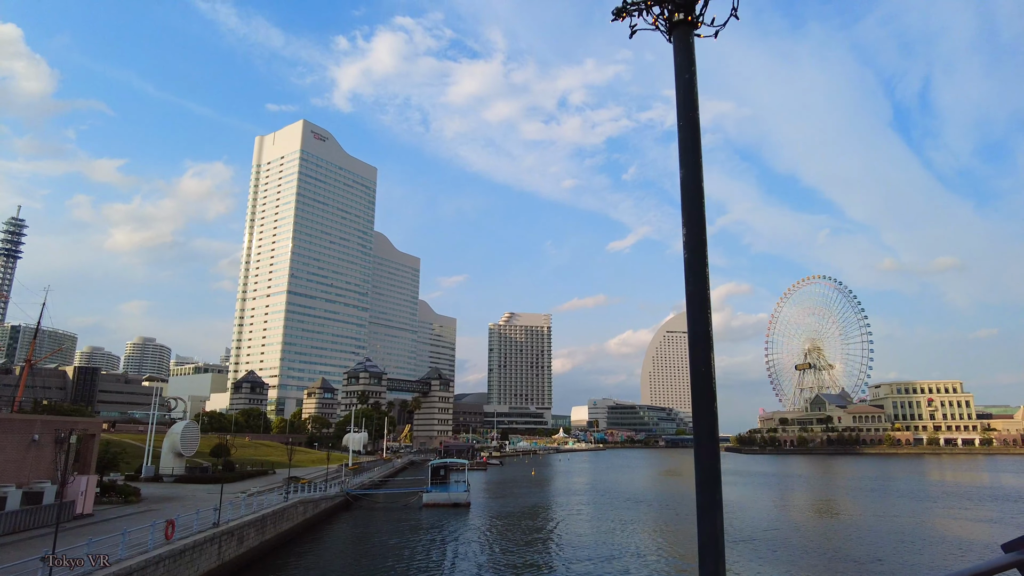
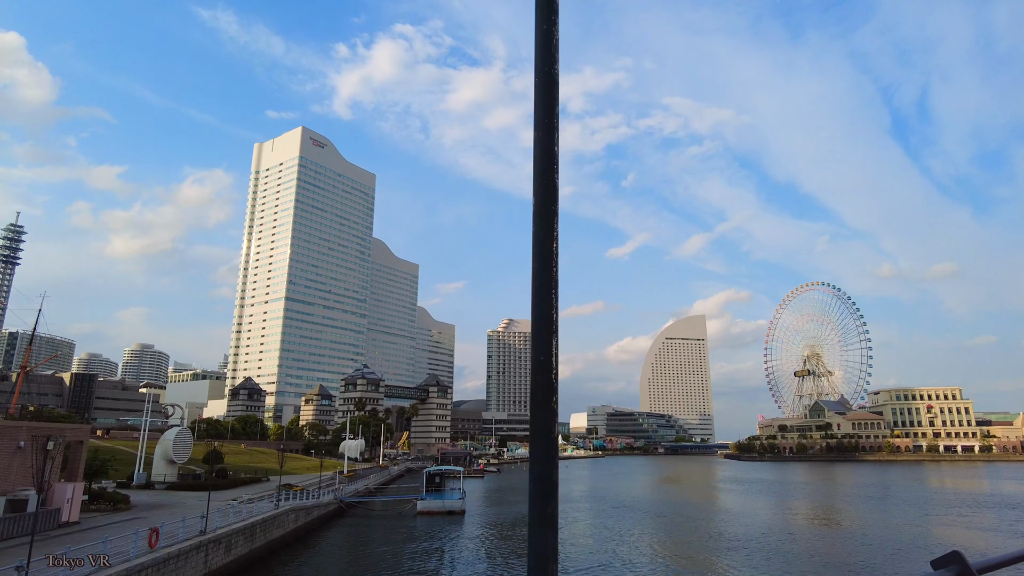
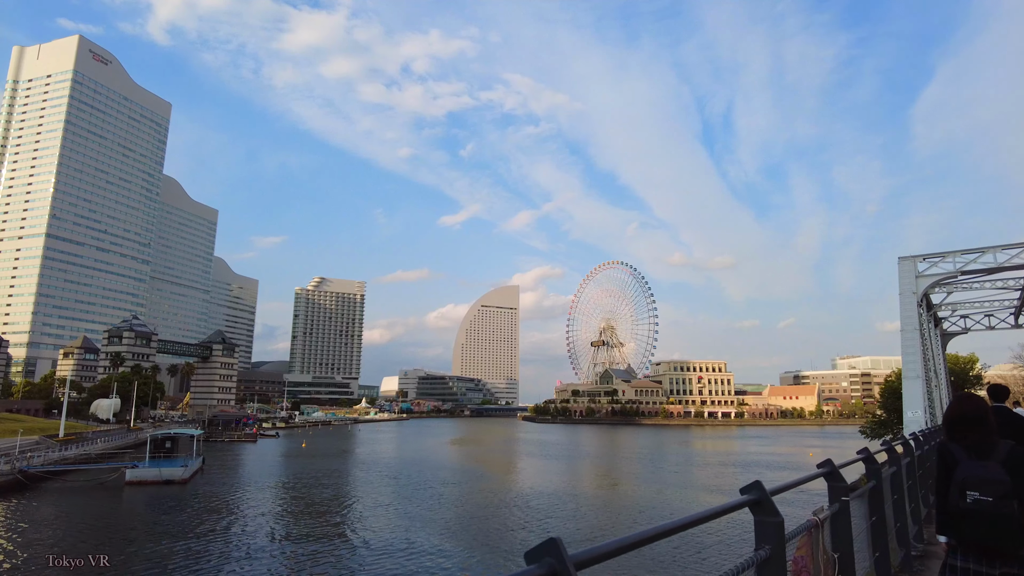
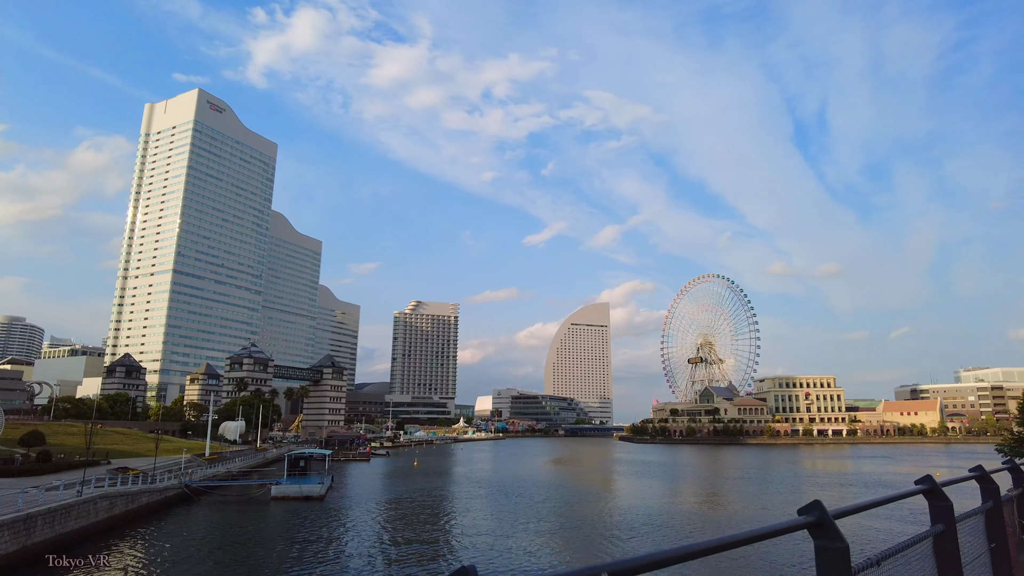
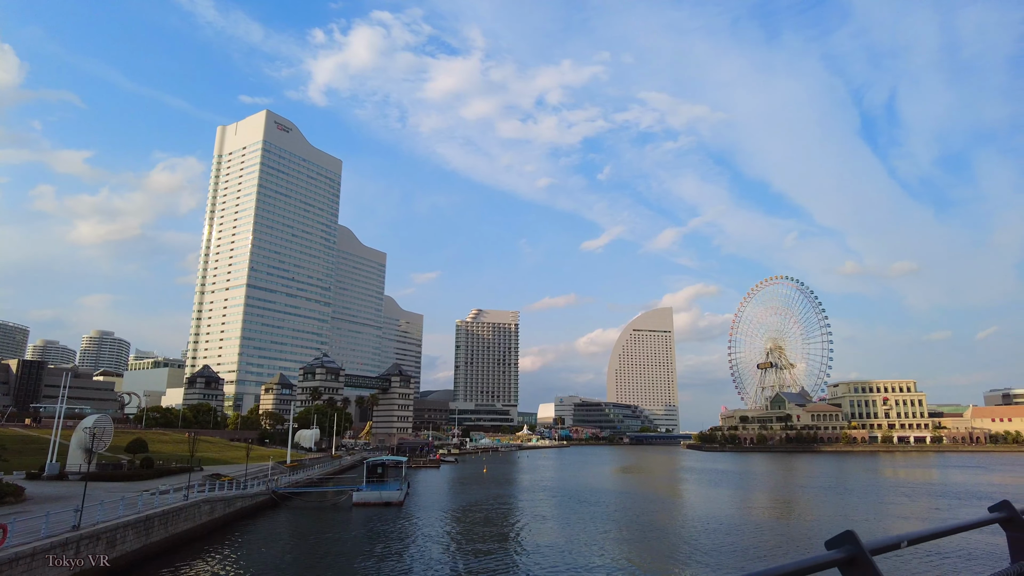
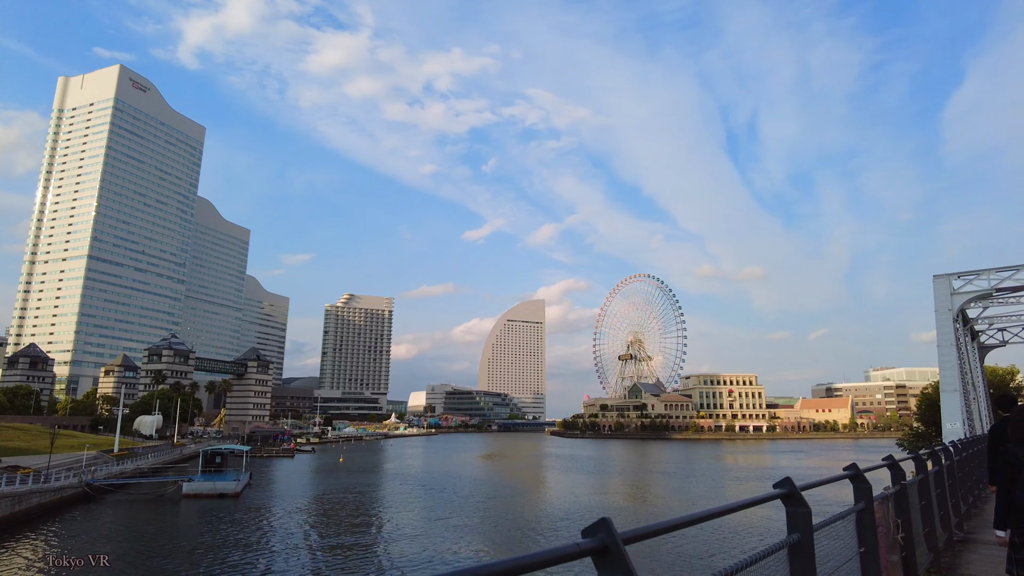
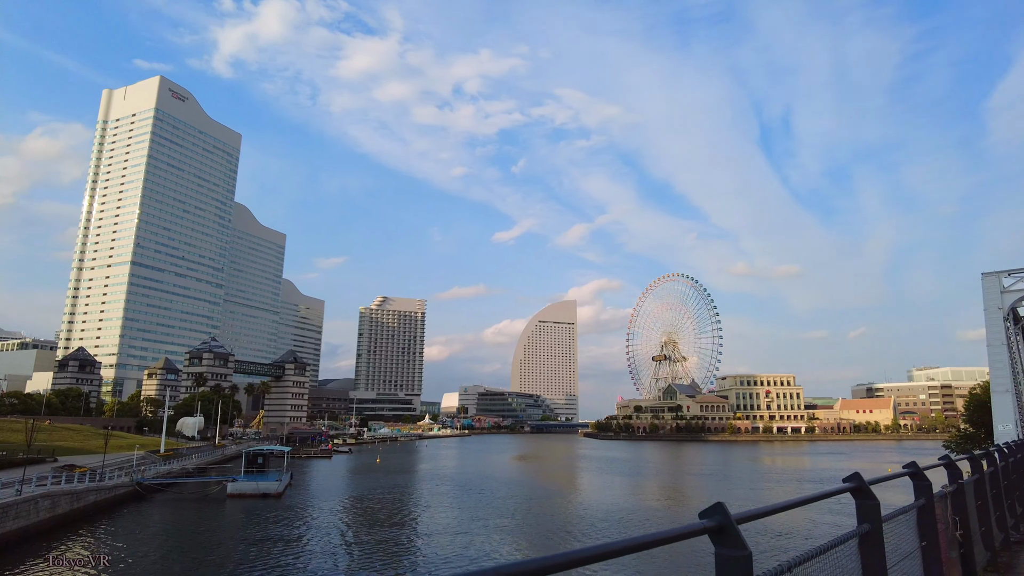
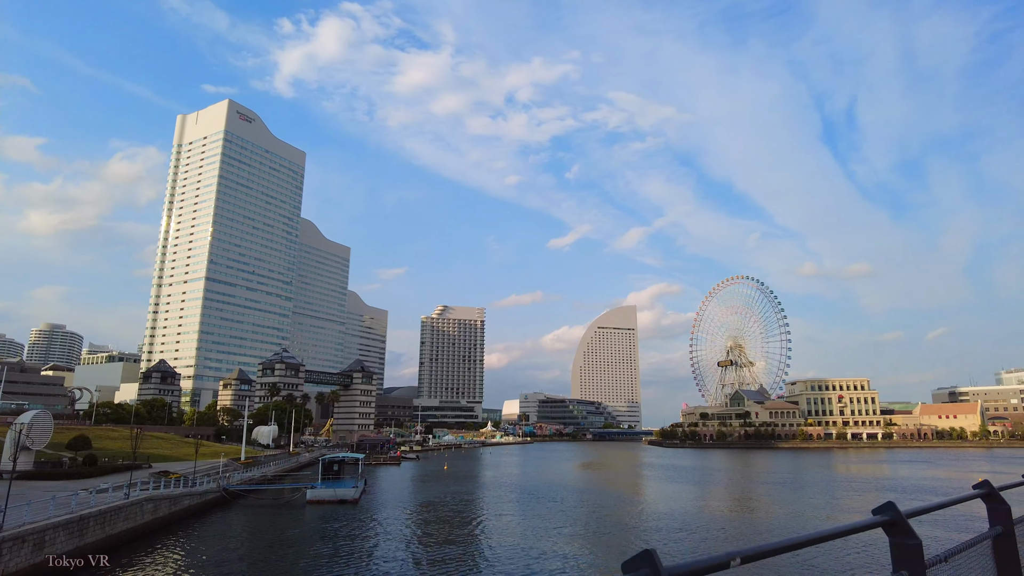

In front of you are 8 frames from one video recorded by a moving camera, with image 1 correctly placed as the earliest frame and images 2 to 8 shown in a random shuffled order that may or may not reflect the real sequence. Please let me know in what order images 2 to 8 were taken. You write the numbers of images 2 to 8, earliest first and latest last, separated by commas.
2, 5, 8, 4, 7, 6, 3
